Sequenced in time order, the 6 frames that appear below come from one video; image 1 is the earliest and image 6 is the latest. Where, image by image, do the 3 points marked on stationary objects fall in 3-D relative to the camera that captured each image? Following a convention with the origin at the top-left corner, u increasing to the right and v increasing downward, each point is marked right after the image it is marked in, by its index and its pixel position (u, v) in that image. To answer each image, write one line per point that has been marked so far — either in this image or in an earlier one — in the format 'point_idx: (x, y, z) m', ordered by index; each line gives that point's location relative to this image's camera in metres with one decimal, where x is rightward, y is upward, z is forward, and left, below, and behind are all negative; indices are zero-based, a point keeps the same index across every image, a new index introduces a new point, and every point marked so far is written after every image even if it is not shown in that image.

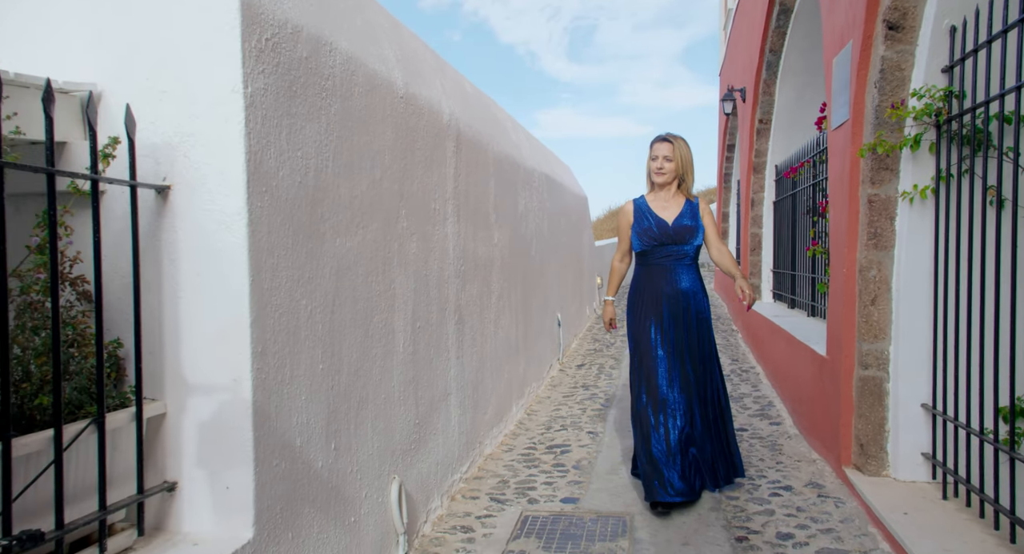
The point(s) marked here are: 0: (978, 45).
0: (+1.9, +1.0, +2.7) m
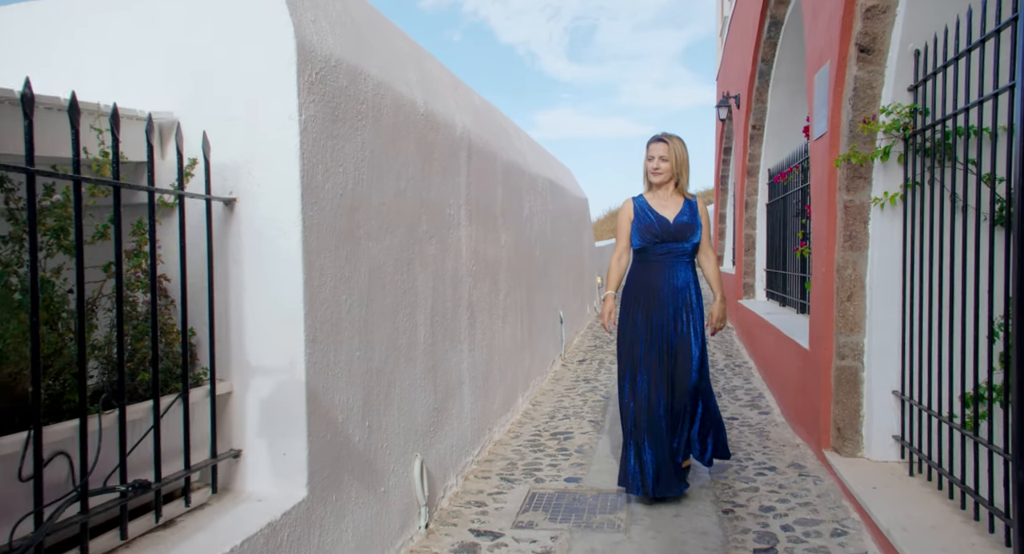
0: (+2.0, +1.0, +3.0) m
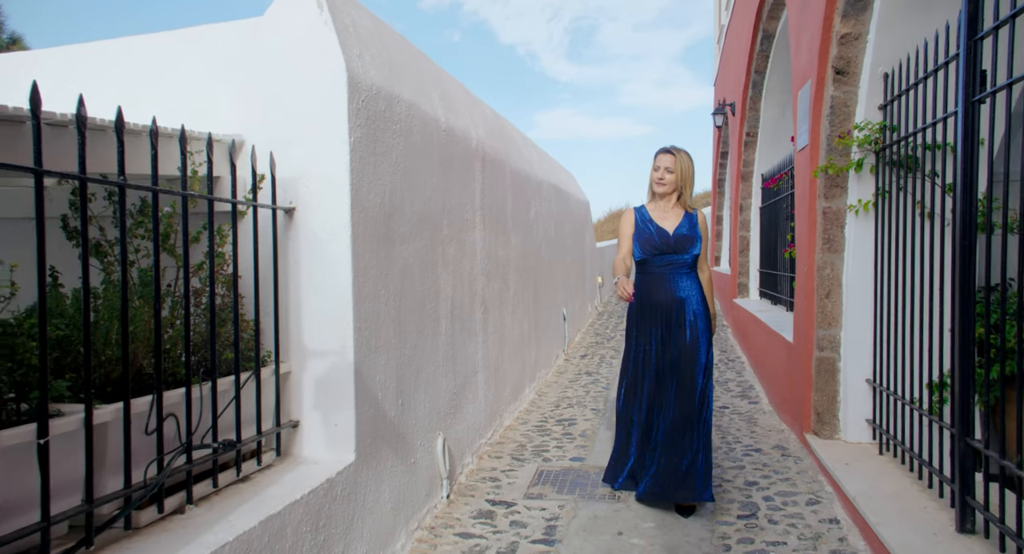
0: (+2.1, +1.0, +3.4) m
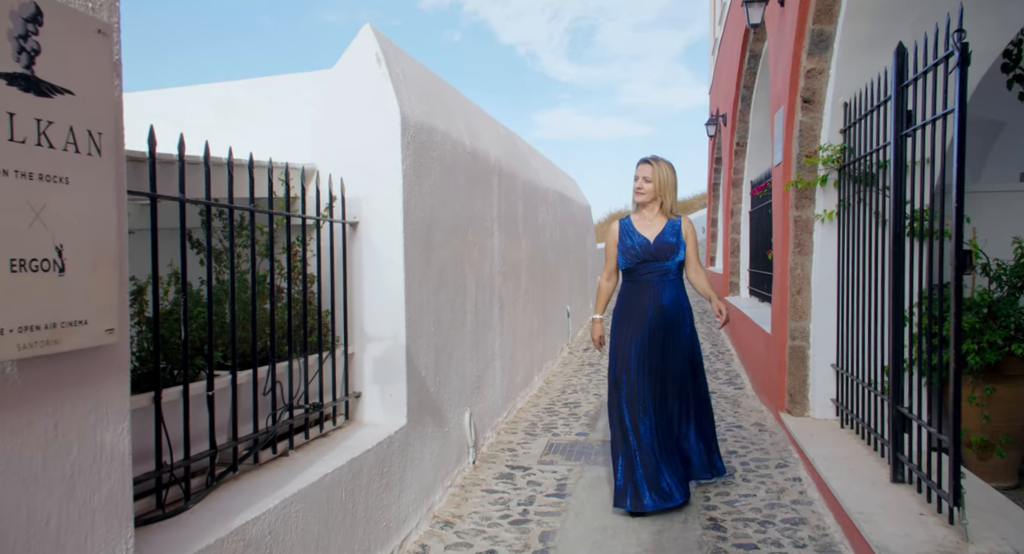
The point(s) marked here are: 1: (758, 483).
0: (+2.1, +1.0, +4.0) m
1: (+1.4, -1.2, +3.7) m
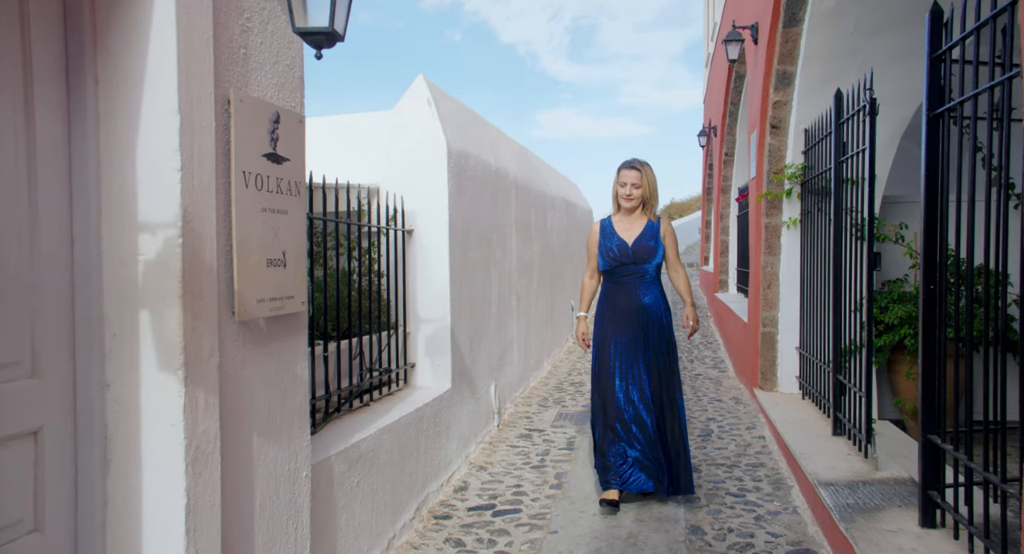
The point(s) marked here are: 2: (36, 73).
0: (+2.3, +1.0, +4.8) m
1: (+1.5, -1.2, +4.5) m
2: (-1.2, +0.5, +1.6) m
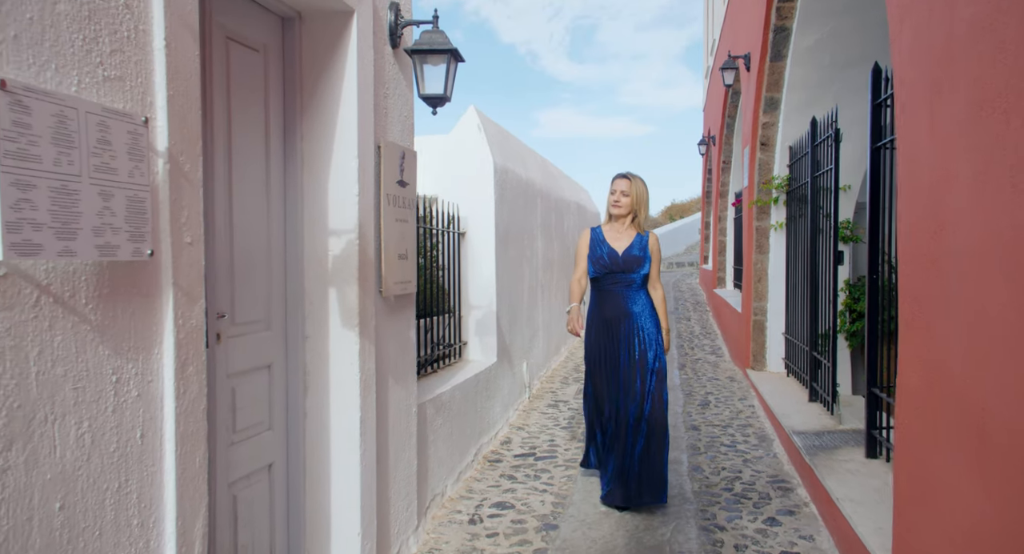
0: (+2.5, +1.1, +5.7) m
1: (+1.8, -1.1, +5.4) m
2: (-0.9, +0.6, +2.5) m
